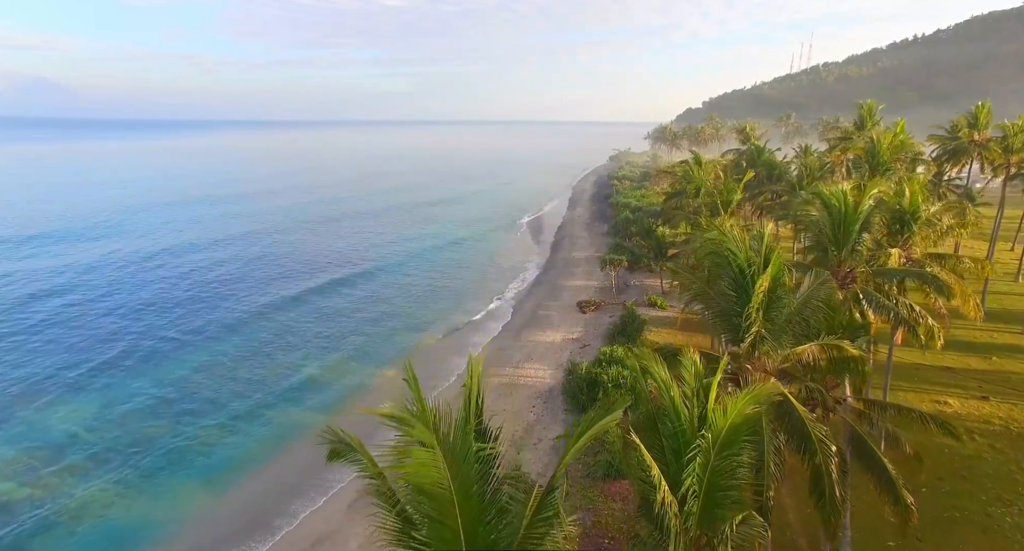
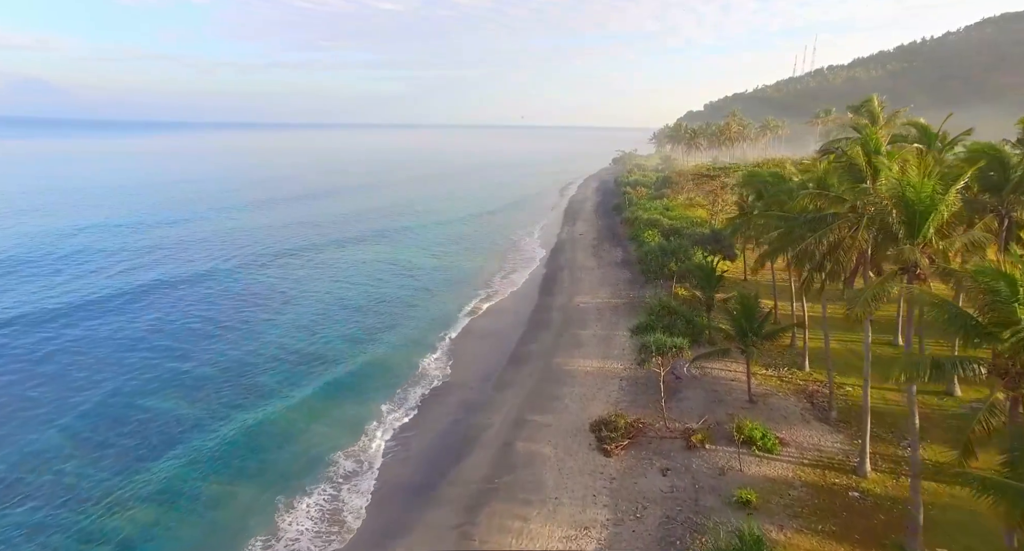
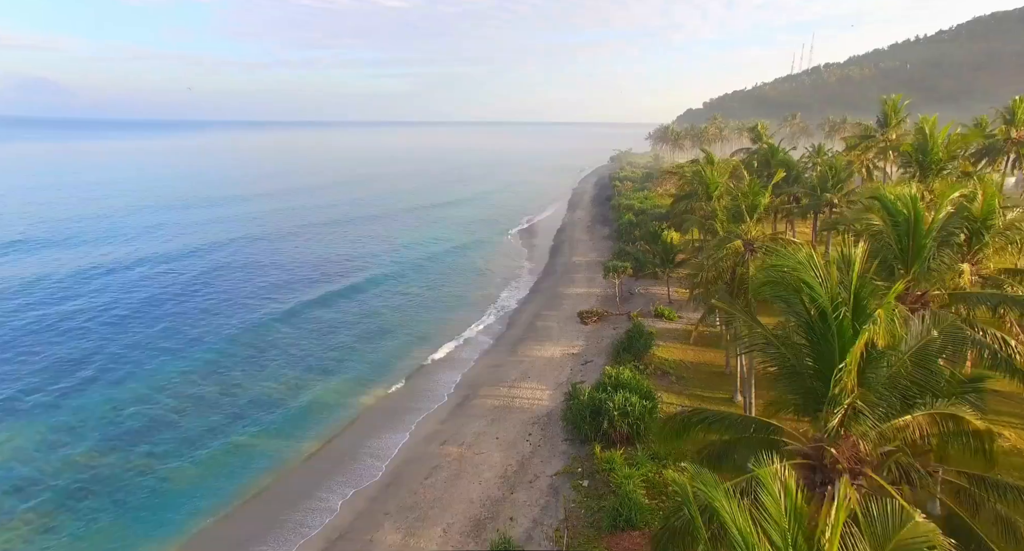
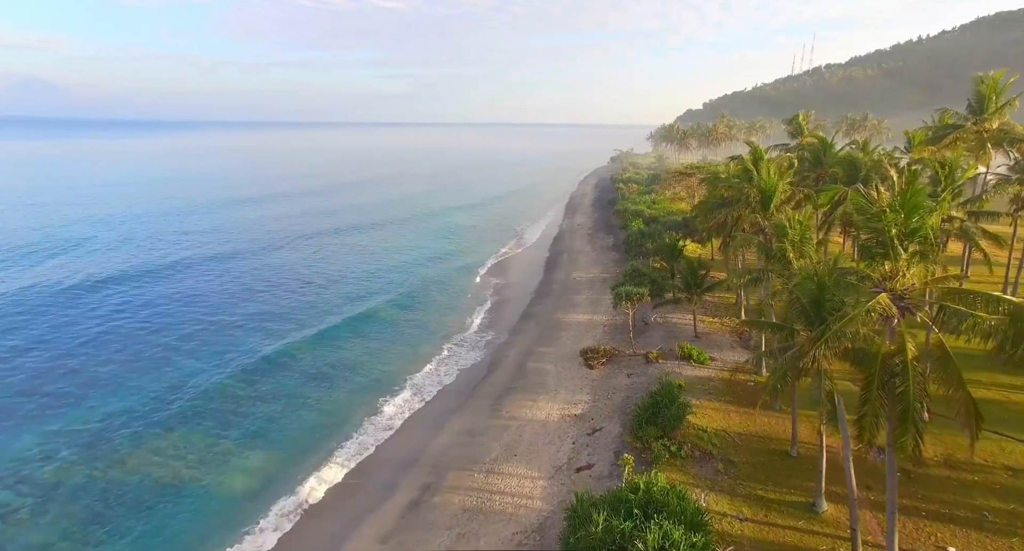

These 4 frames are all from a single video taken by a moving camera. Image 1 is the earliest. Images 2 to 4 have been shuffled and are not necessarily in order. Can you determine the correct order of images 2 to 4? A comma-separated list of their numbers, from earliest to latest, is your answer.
3, 4, 2
